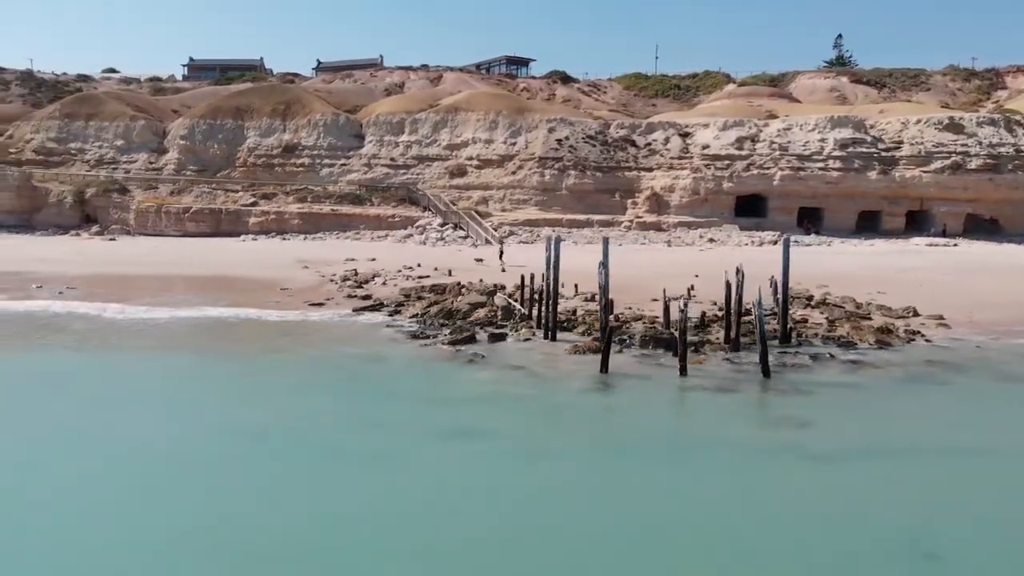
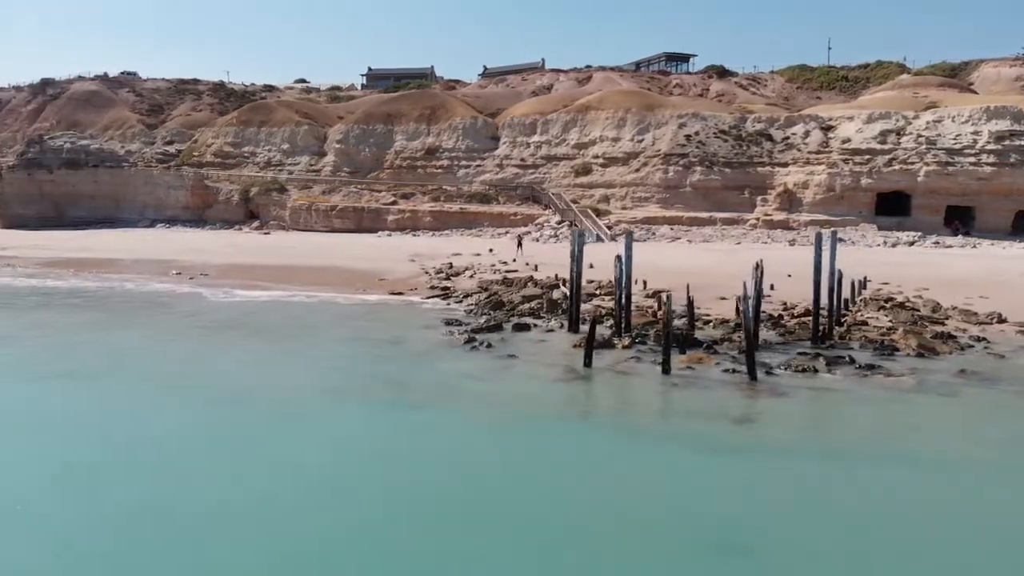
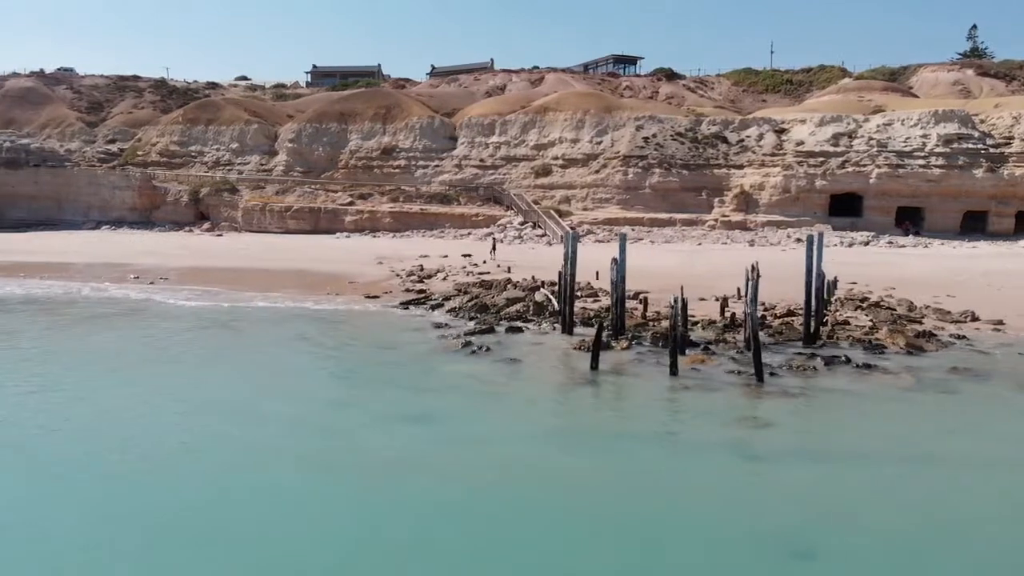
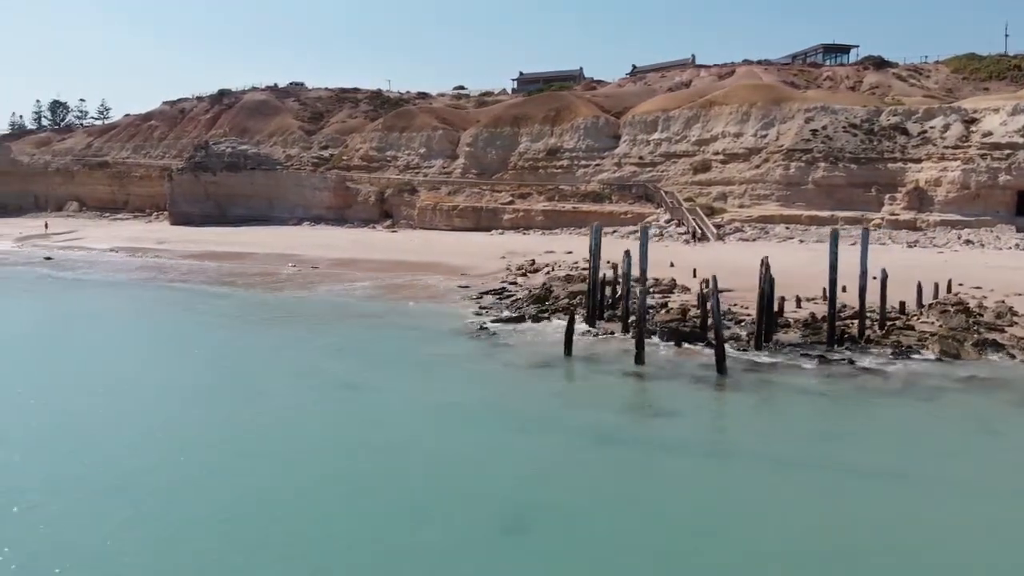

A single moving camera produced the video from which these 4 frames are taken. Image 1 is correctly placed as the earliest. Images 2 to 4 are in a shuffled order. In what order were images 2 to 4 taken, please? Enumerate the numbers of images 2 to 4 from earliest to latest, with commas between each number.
3, 2, 4
